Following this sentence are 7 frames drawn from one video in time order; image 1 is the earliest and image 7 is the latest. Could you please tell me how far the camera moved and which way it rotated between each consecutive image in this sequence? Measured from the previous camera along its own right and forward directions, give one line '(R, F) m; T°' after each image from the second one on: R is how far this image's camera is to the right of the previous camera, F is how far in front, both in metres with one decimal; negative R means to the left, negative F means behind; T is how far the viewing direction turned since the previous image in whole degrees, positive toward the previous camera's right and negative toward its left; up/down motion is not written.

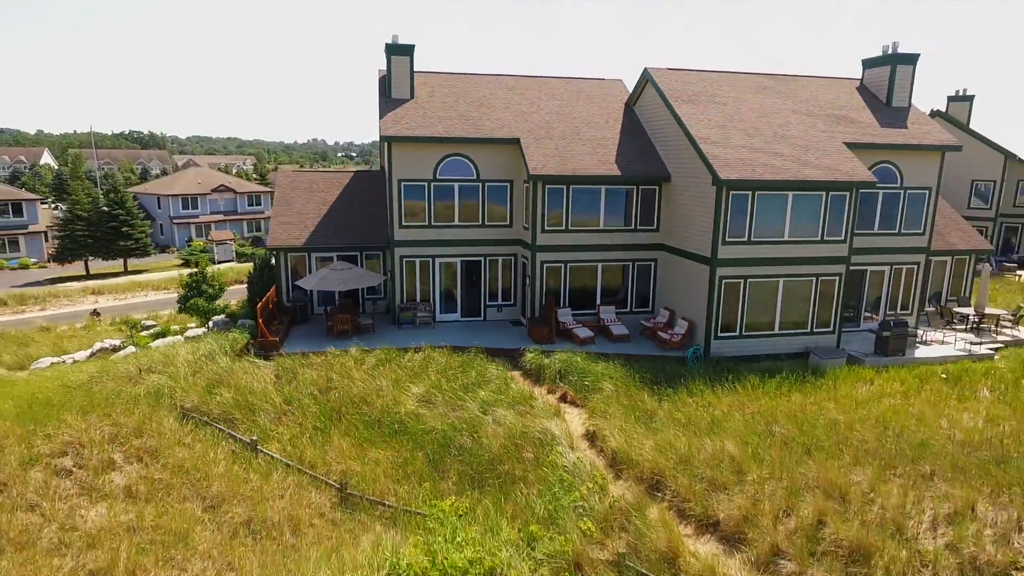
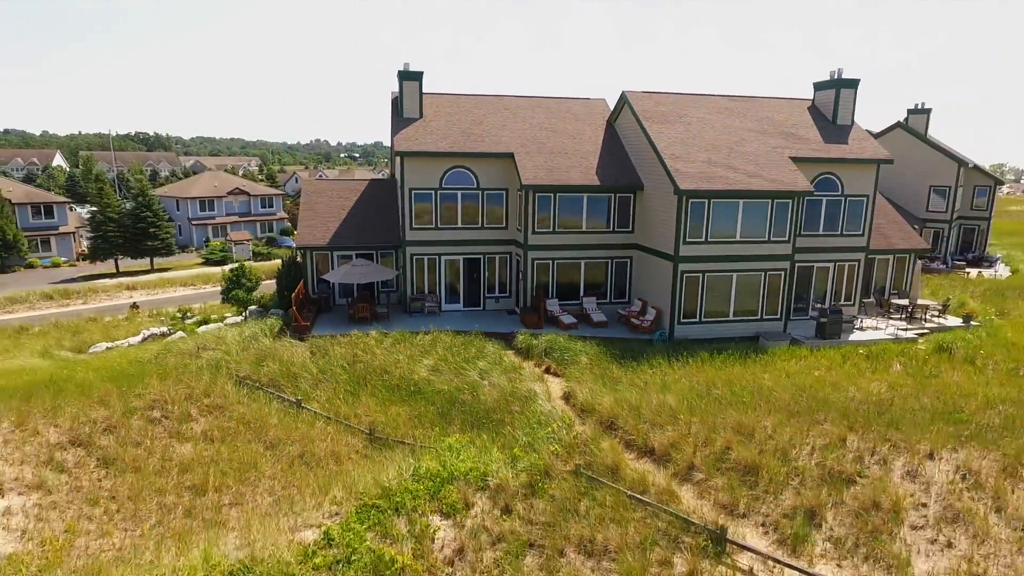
(+0.2, -2.2) m; 0°
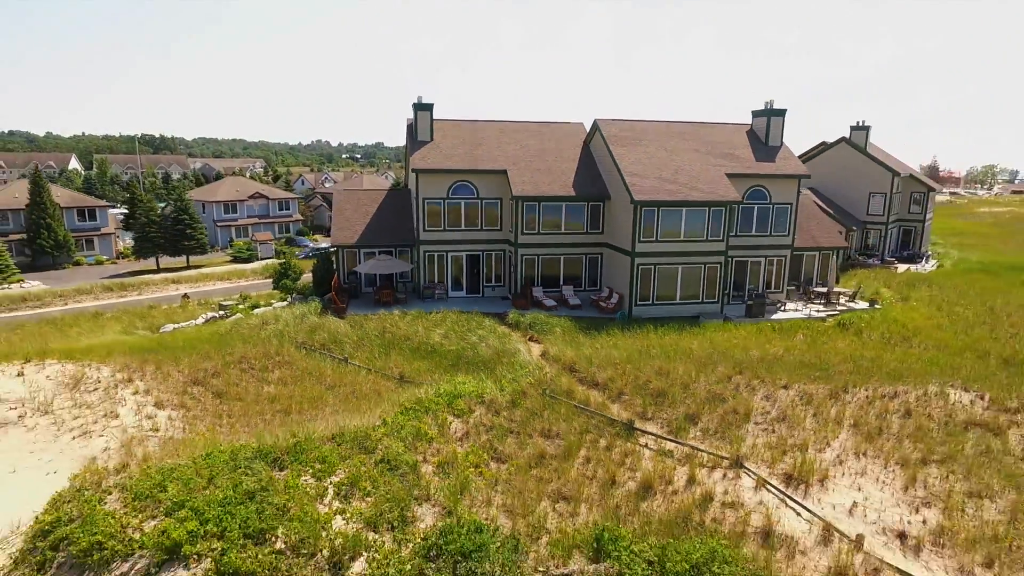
(+0.2, -3.9) m; 0°
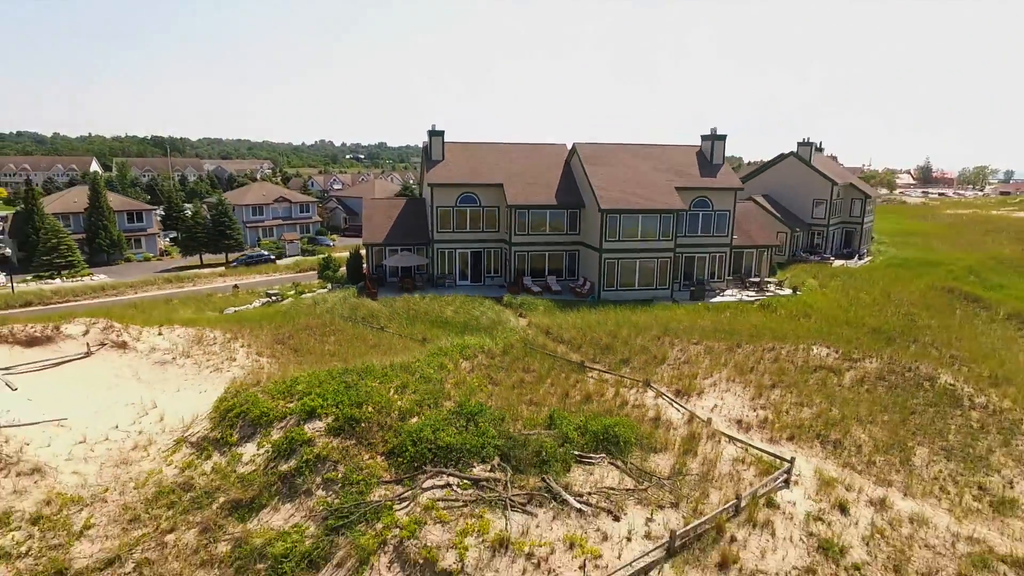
(+0.3, -5.1) m; 0°
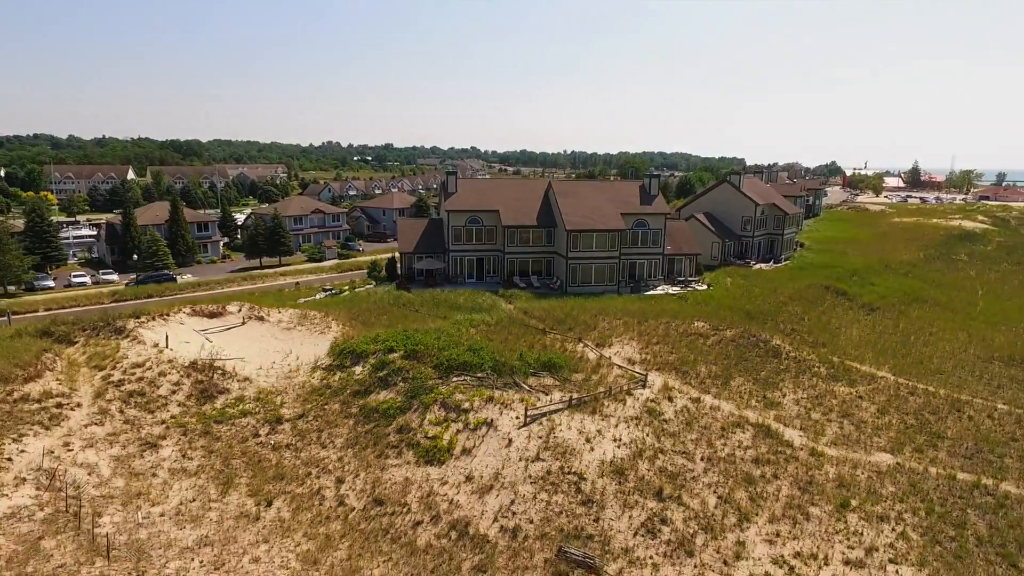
(+0.6, -9.8) m; 0°
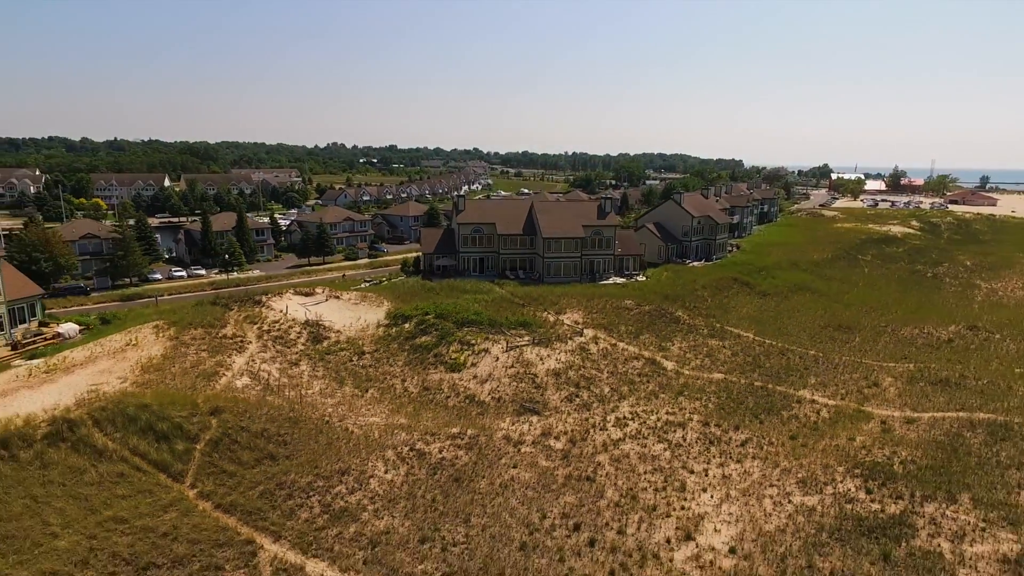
(+0.7, -13.2) m; 0°
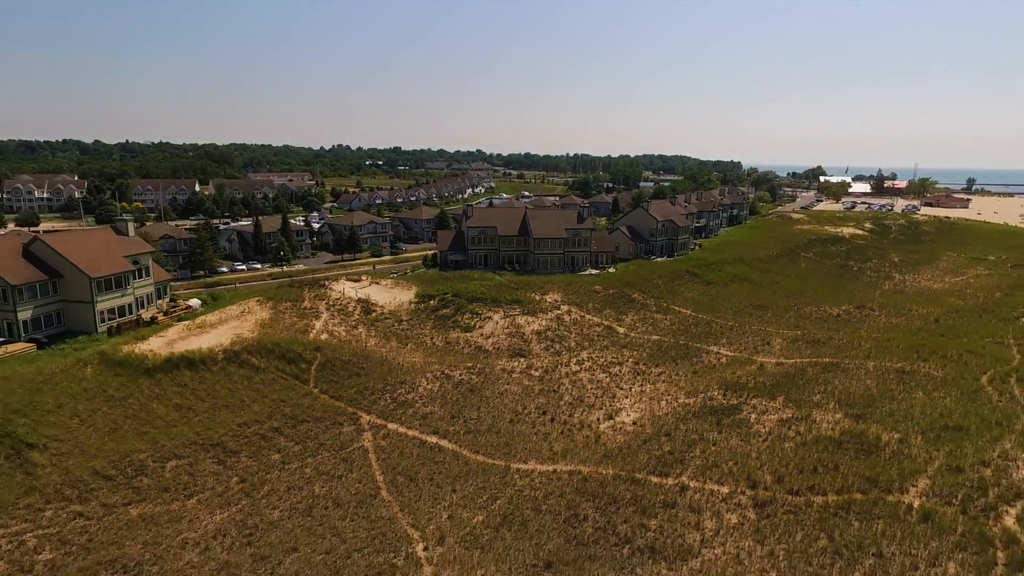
(+0.5, -12.6) m; 0°
